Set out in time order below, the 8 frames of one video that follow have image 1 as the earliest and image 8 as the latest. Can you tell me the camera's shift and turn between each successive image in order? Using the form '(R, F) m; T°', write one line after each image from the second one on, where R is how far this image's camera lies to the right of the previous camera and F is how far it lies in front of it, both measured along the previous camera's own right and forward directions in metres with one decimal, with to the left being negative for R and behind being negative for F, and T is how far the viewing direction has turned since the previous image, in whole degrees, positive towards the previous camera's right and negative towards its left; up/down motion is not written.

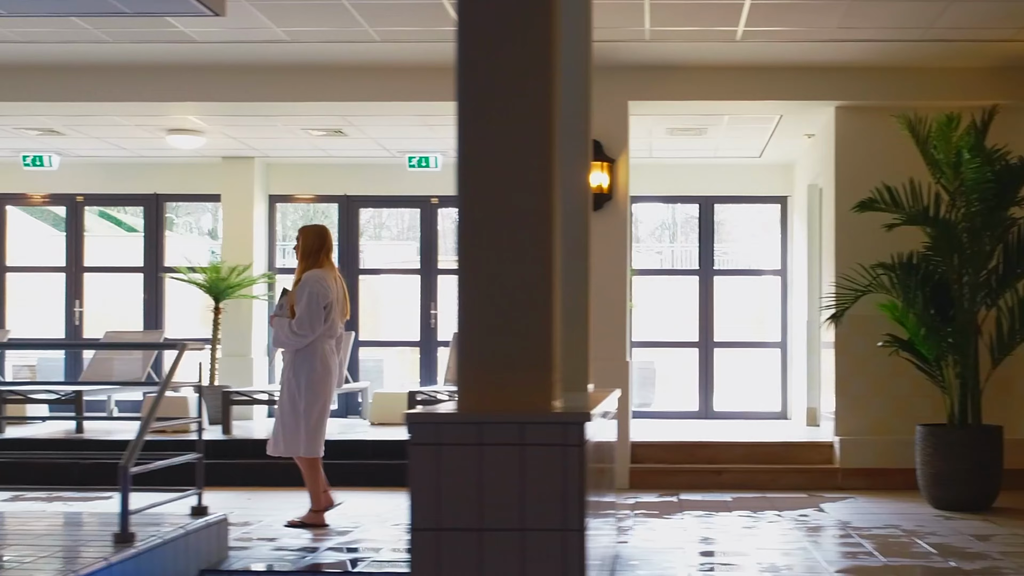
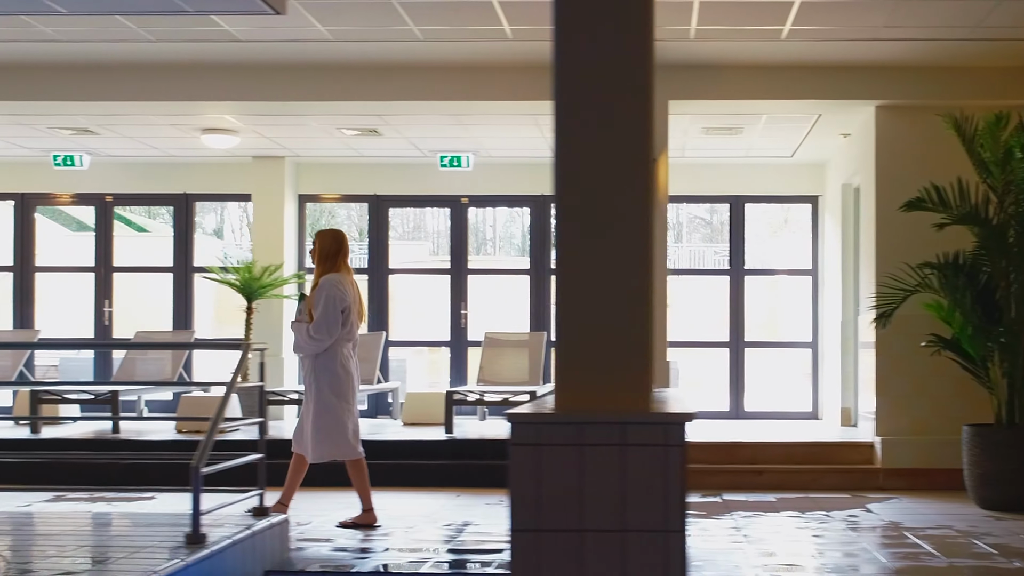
(-0.2, 0.0) m; 0°
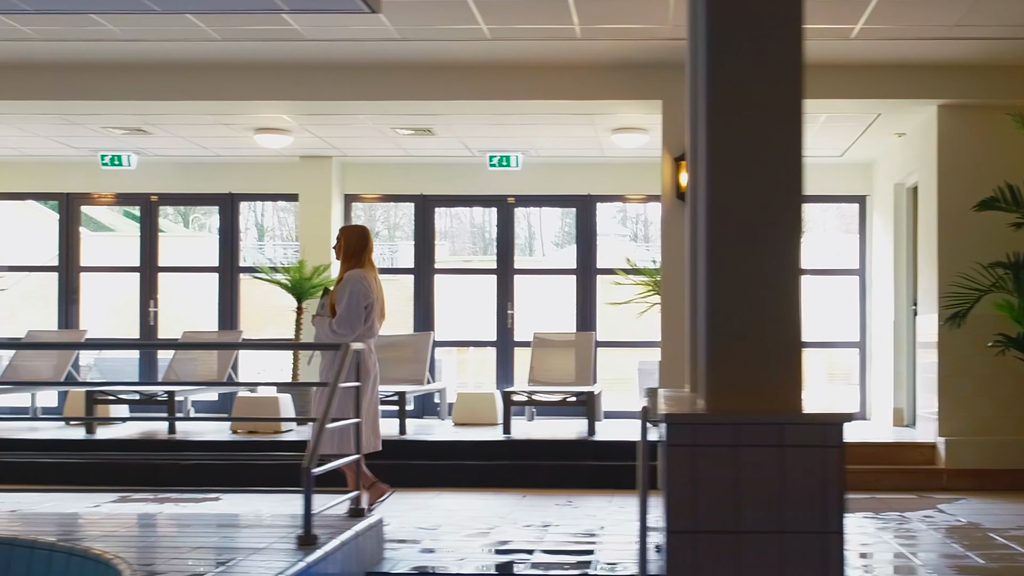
(-0.4, 0.0) m; 0°
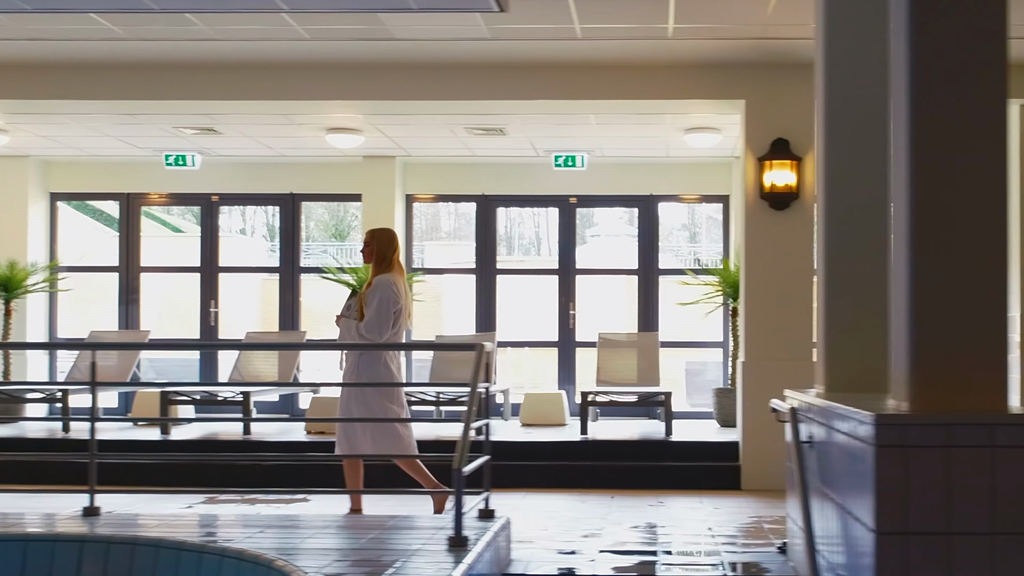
(-0.5, 0.0) m; 0°
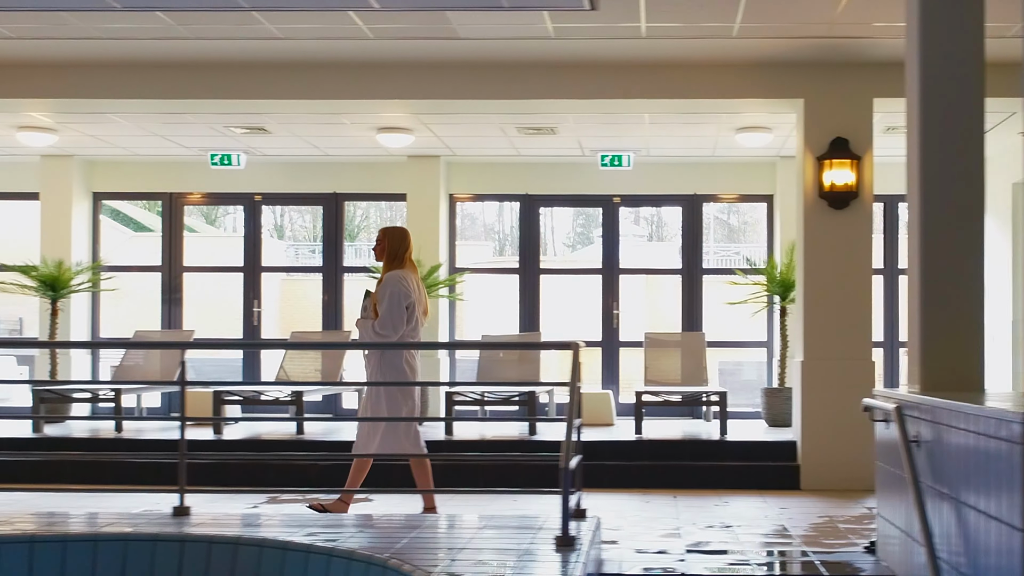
(-0.3, 0.0) m; 0°
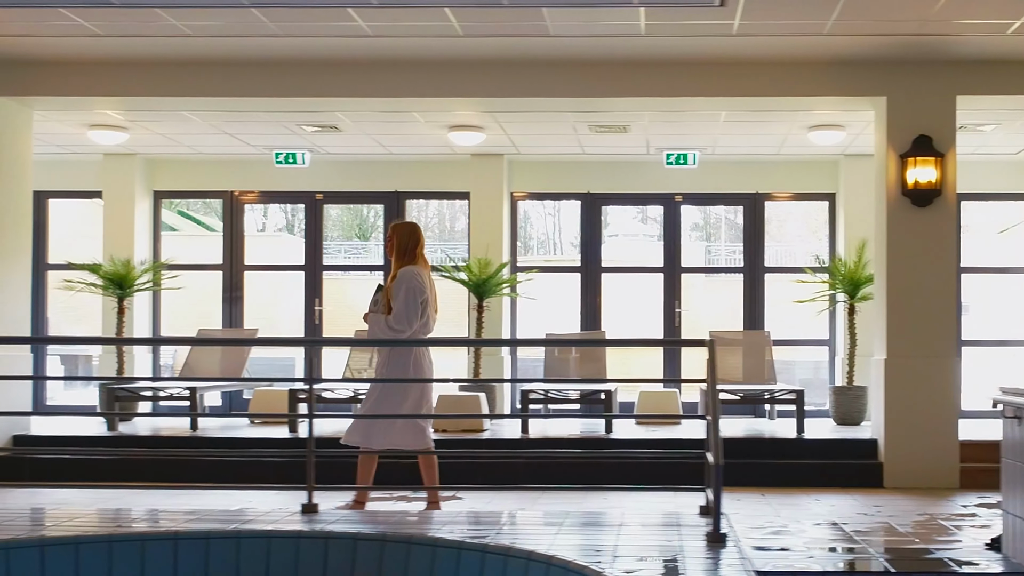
(-0.5, 0.0) m; 0°
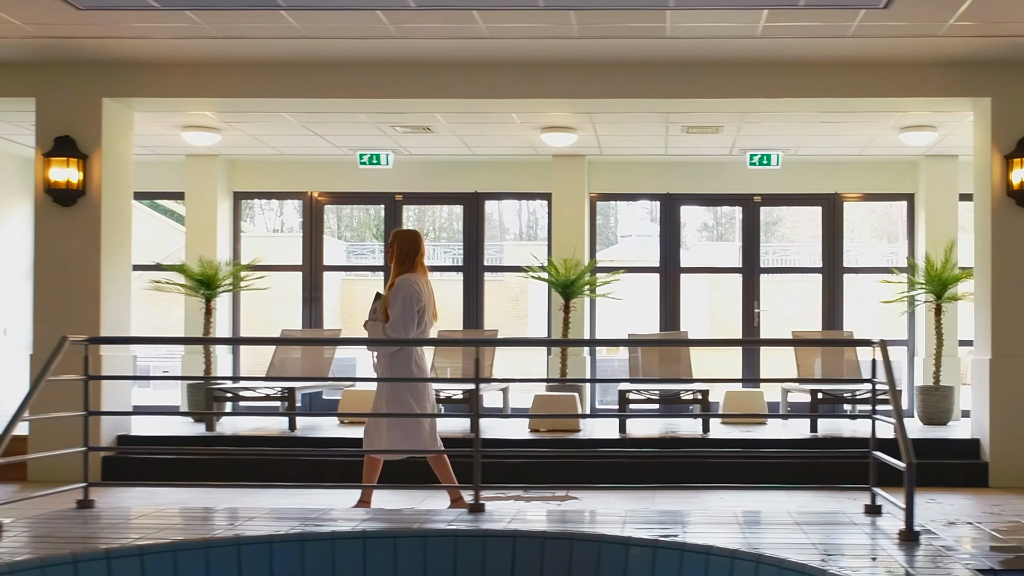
(-0.6, 0.0) m; 0°
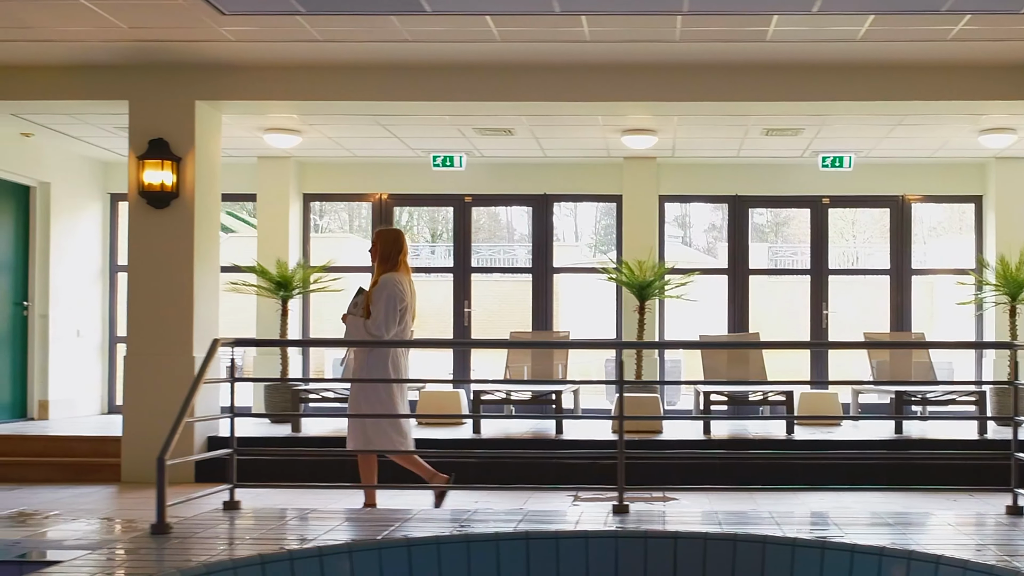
(-0.6, 0.0) m; 0°
